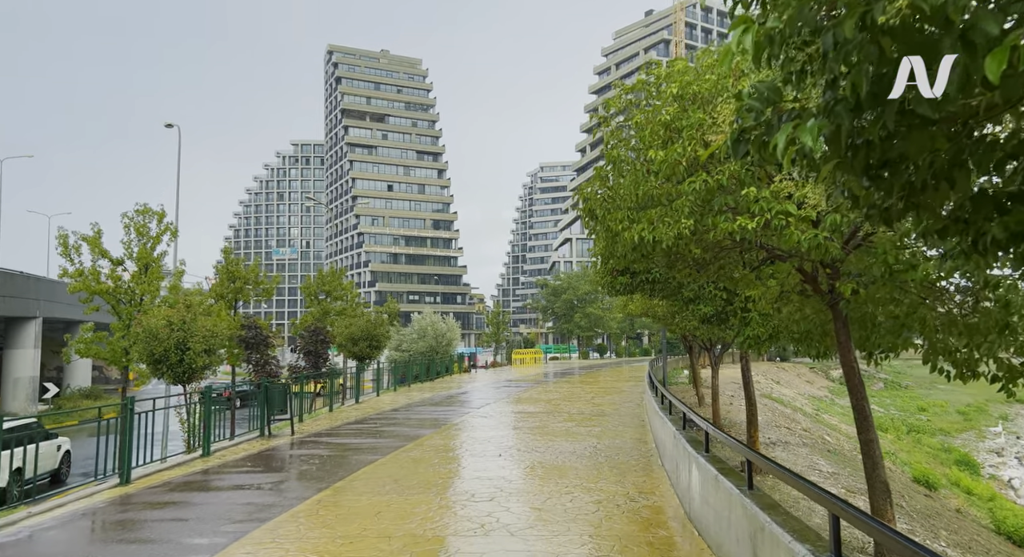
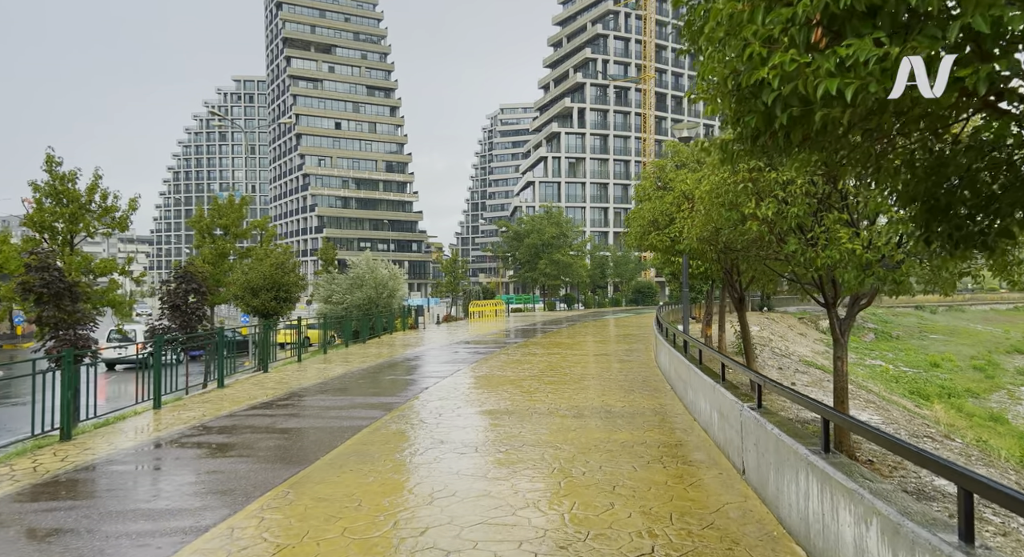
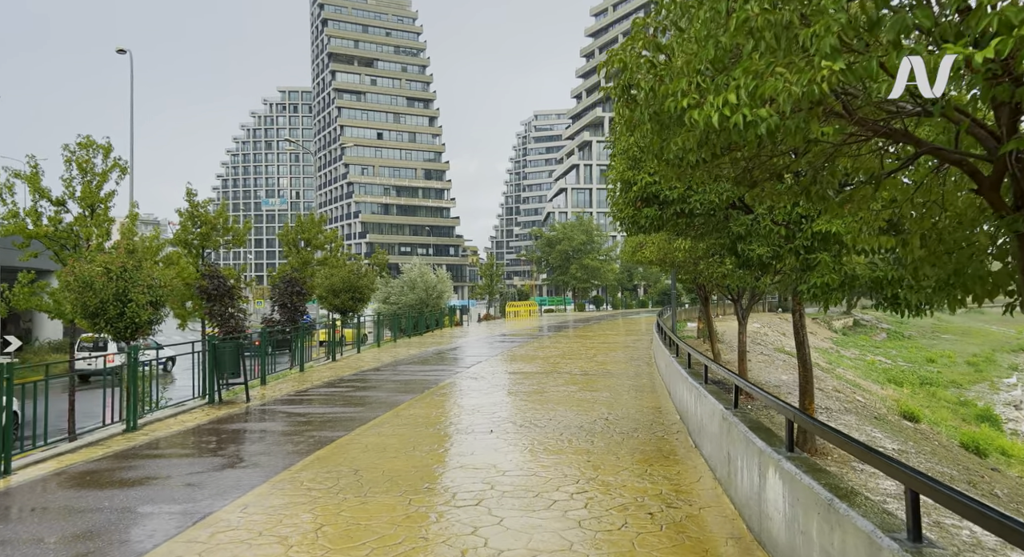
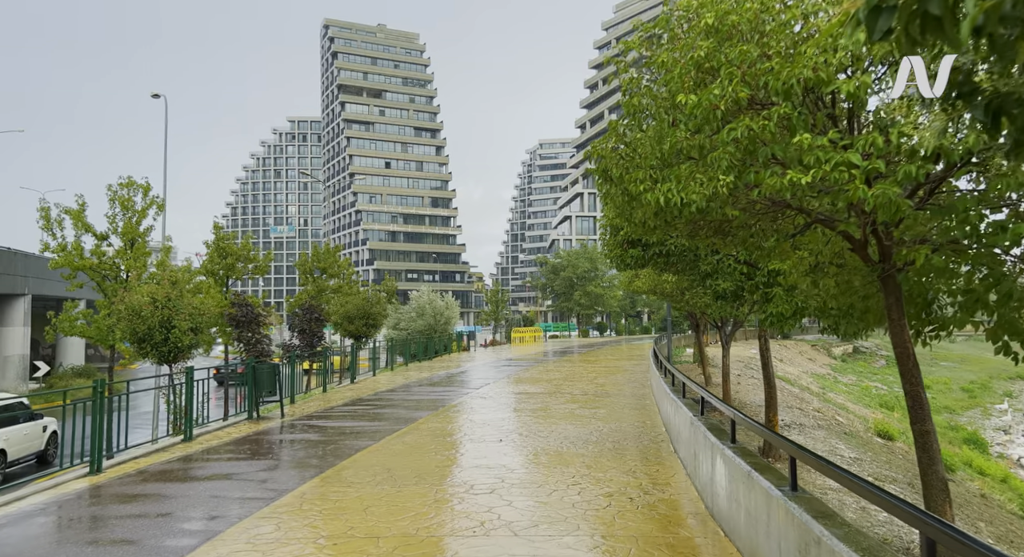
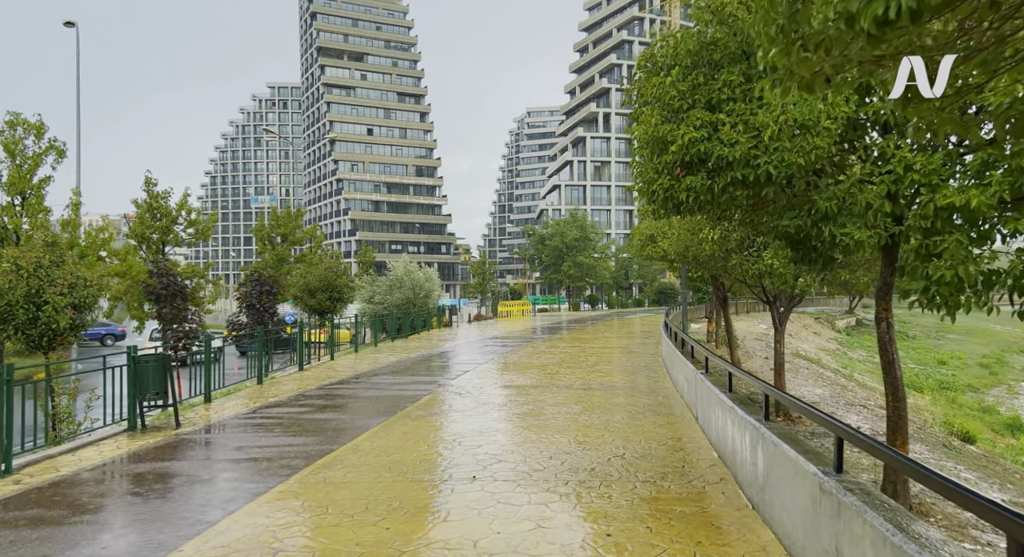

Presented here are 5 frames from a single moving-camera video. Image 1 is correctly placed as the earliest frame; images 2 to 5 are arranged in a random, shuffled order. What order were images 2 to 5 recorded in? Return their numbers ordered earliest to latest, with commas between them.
4, 3, 5, 2
